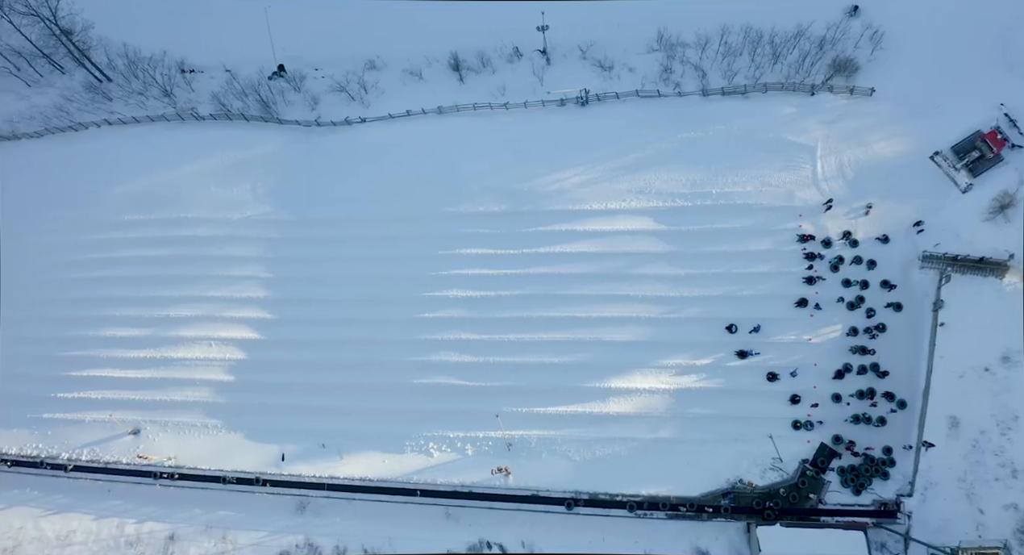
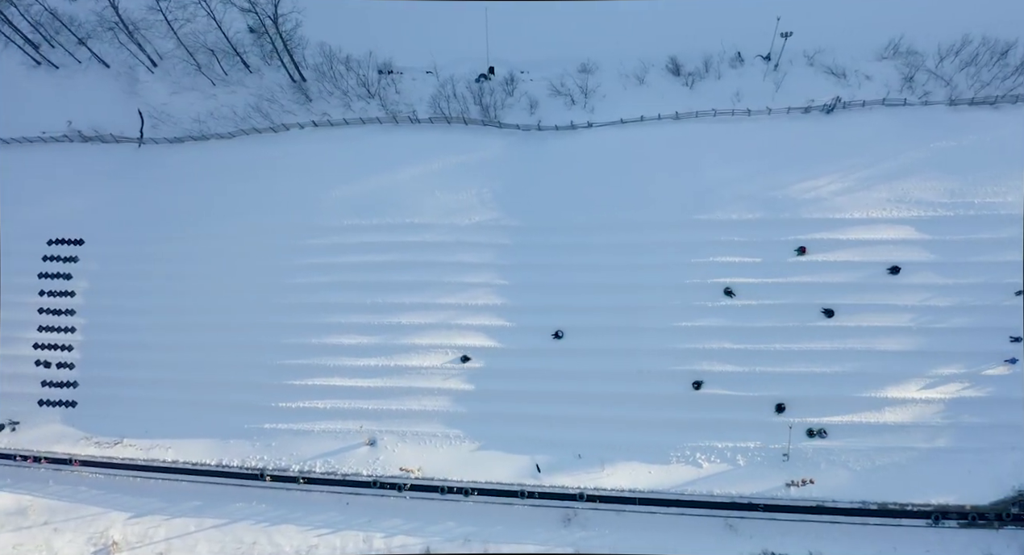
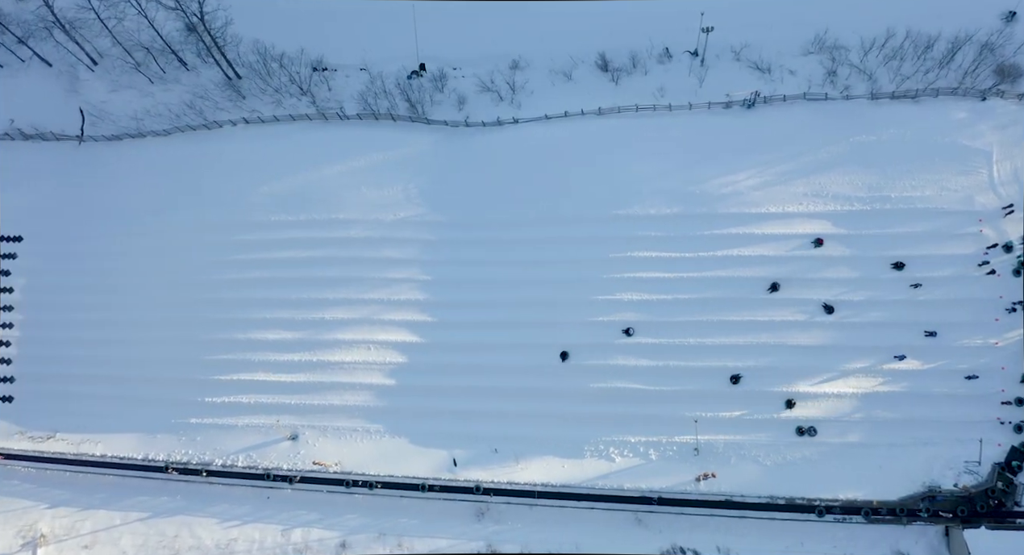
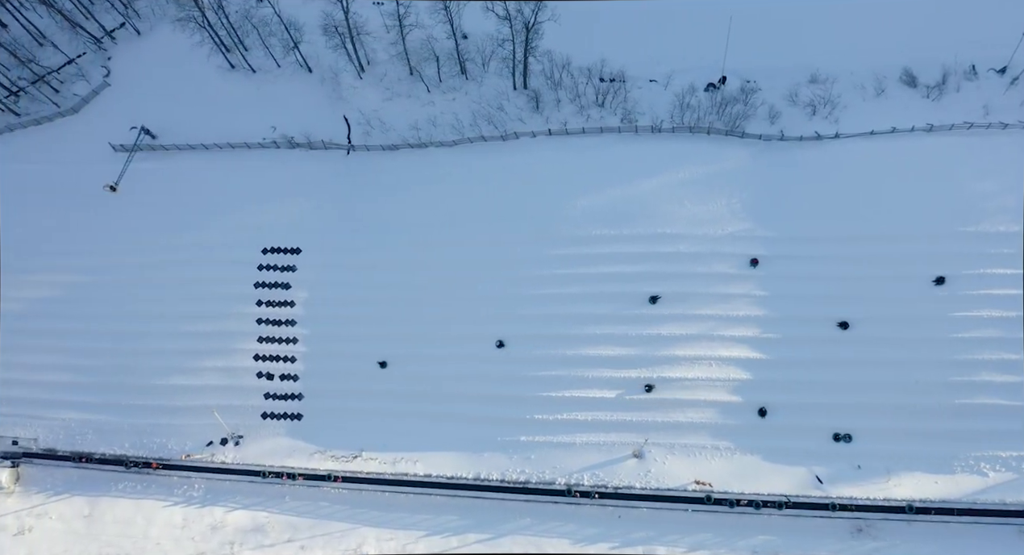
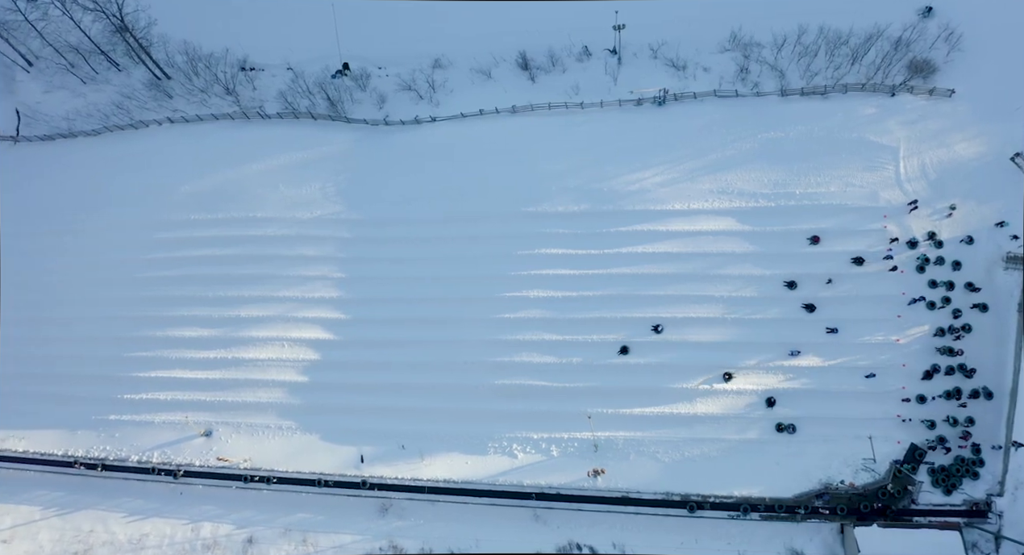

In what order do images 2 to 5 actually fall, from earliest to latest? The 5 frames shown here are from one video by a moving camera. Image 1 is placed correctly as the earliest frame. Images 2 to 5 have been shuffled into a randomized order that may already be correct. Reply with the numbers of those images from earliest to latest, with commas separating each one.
5, 3, 2, 4
